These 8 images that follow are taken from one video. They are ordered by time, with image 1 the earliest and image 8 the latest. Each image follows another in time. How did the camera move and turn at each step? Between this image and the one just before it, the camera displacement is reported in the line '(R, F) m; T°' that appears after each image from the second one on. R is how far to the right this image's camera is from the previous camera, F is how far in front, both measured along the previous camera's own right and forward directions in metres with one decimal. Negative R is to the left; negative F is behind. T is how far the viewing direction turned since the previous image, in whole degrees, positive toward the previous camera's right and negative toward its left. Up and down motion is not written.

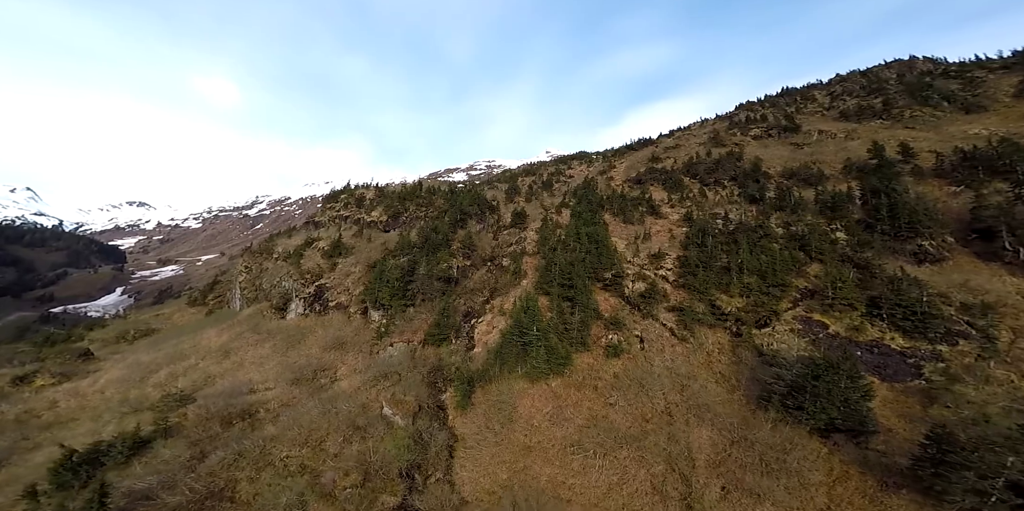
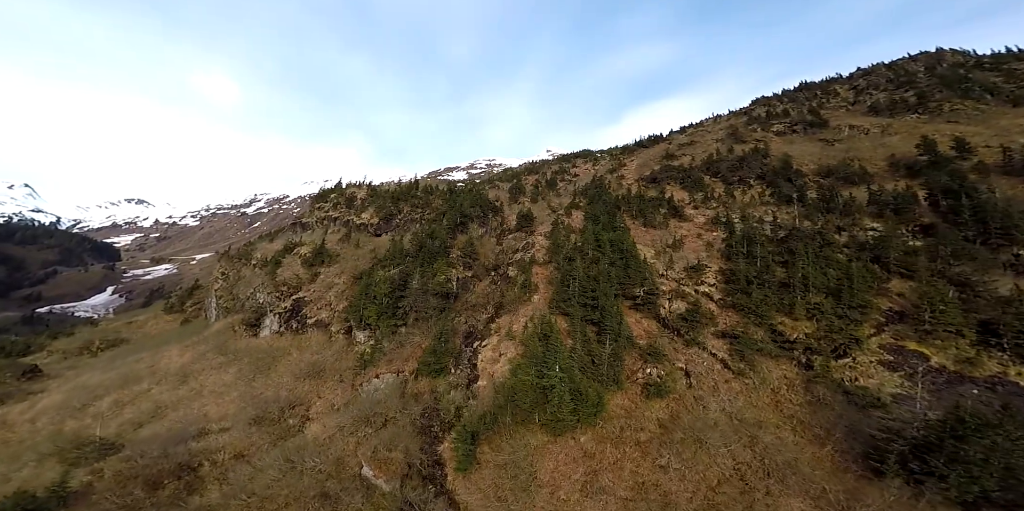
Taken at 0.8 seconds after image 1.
(-0.7, +4.3) m; 0°
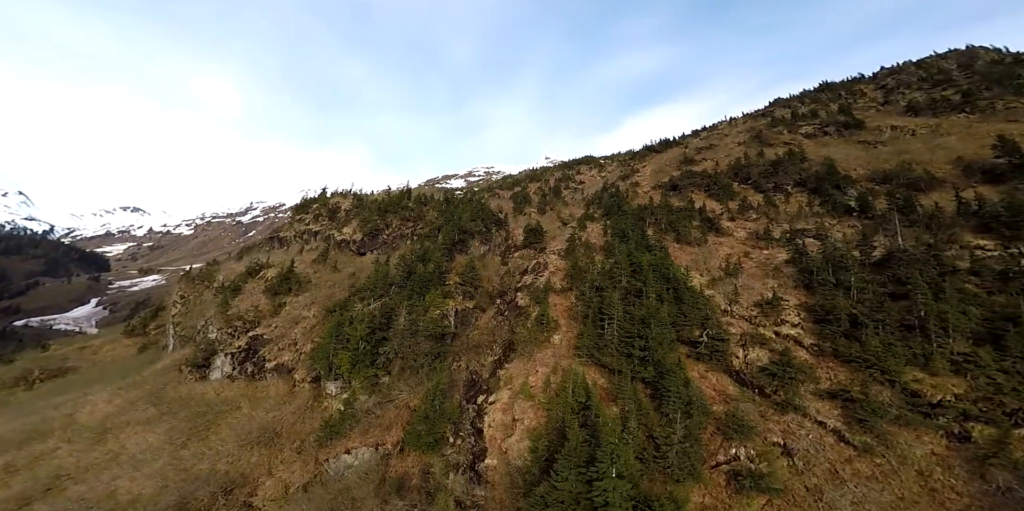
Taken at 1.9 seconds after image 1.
(-0.9, +5.4) m; +1°
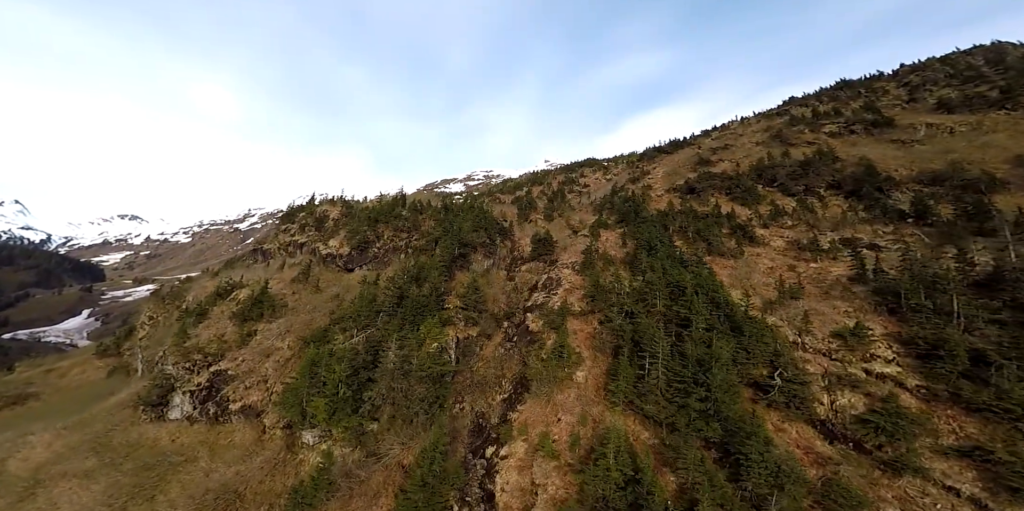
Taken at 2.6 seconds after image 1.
(-0.6, +3.5) m; 0°
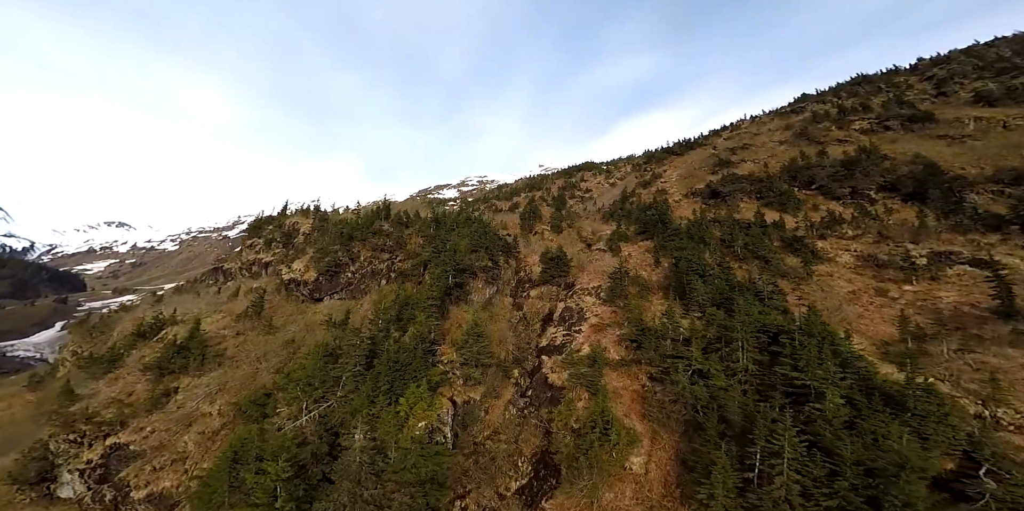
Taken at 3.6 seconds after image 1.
(-0.8, +5.0) m; +1°
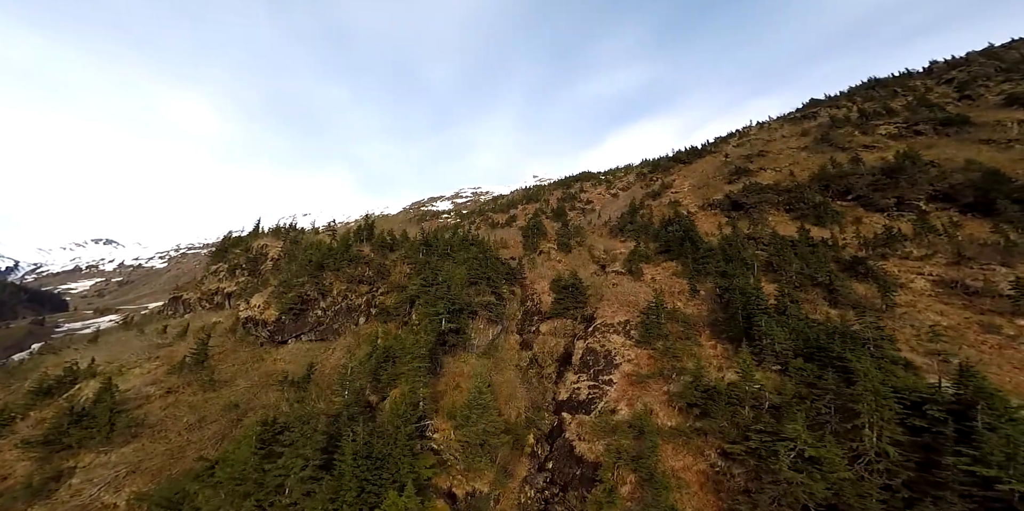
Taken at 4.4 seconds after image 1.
(-0.6, +3.8) m; +1°
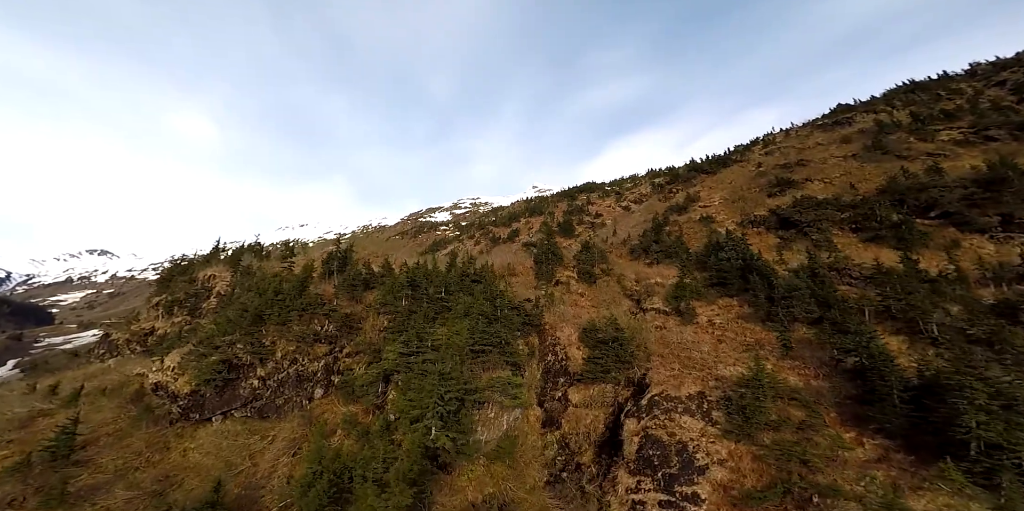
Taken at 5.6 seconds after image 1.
(-0.7, +5.2) m; 0°
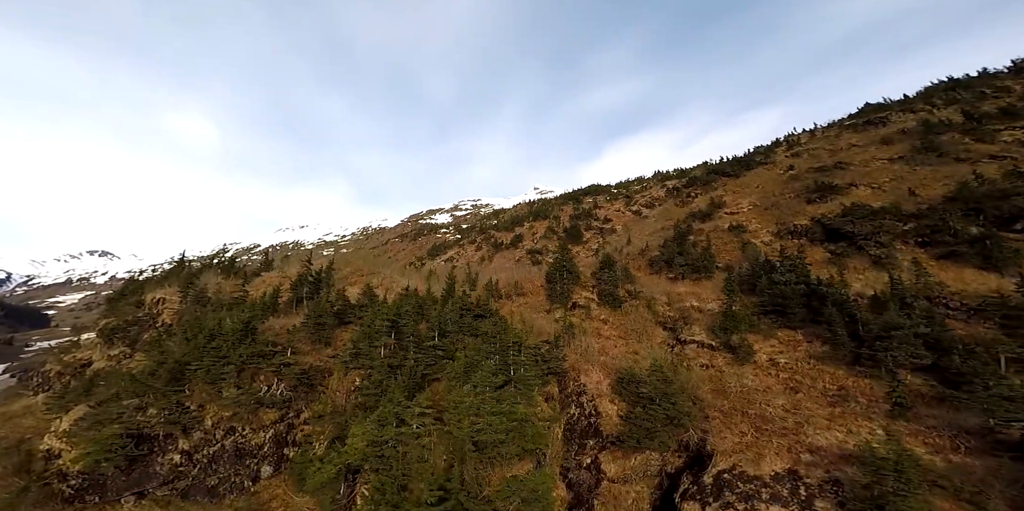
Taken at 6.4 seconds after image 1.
(-0.4, +3.4) m; 0°
